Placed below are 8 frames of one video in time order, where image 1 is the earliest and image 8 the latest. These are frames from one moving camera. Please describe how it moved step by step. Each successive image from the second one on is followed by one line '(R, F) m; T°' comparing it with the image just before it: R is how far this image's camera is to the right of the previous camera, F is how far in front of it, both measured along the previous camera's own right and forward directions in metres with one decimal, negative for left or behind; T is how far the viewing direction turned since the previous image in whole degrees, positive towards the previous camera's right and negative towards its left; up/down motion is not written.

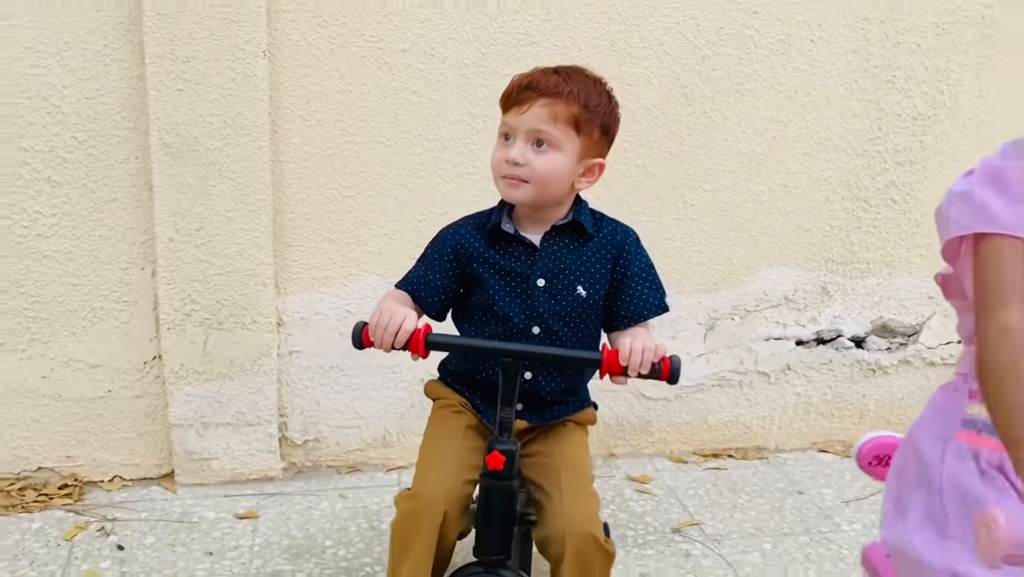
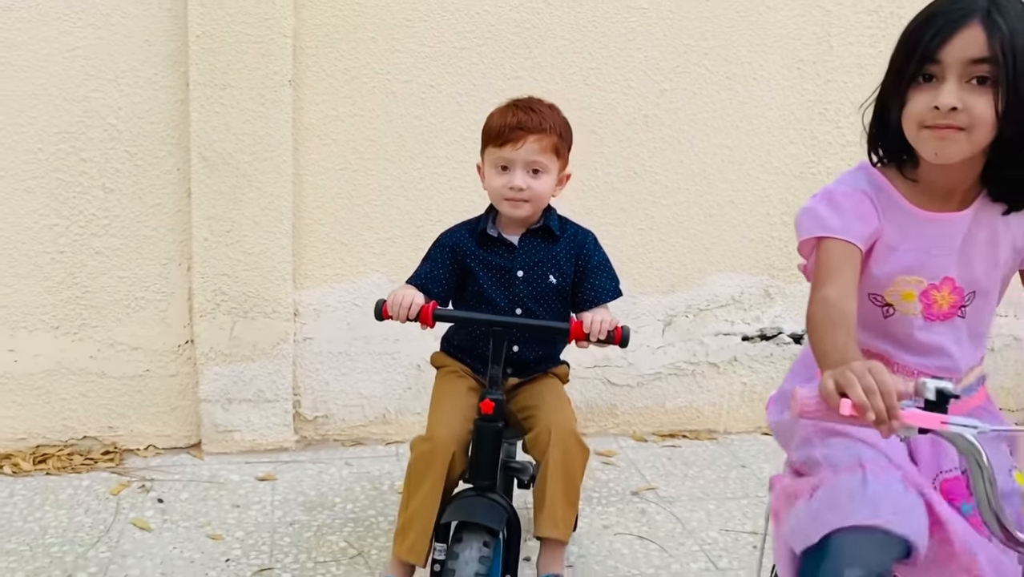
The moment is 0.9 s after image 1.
(0.0, -0.5) m; +1°
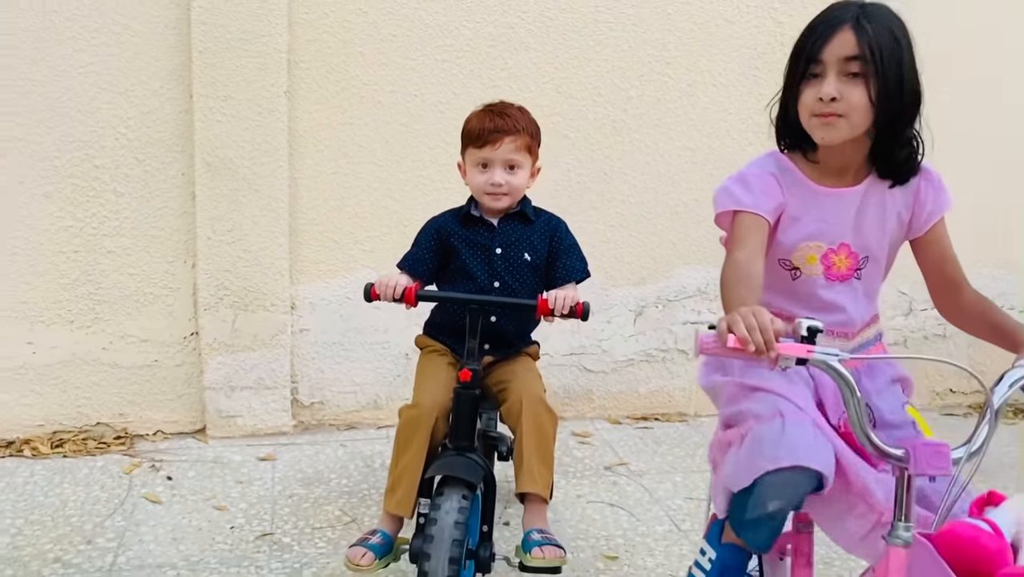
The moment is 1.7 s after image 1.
(+0.1, -0.3) m; 0°
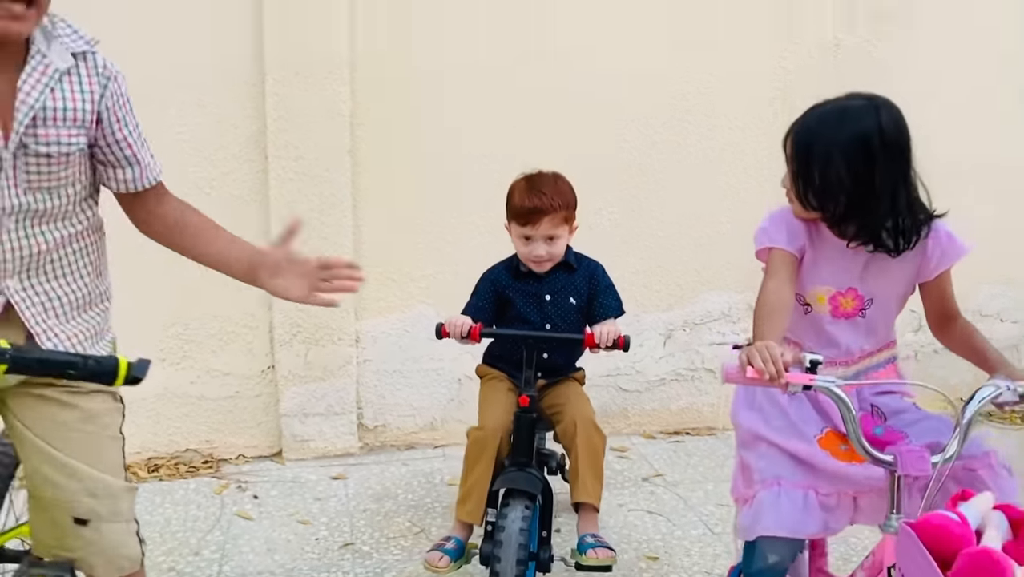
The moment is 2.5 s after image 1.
(-0.1, -0.4) m; -1°
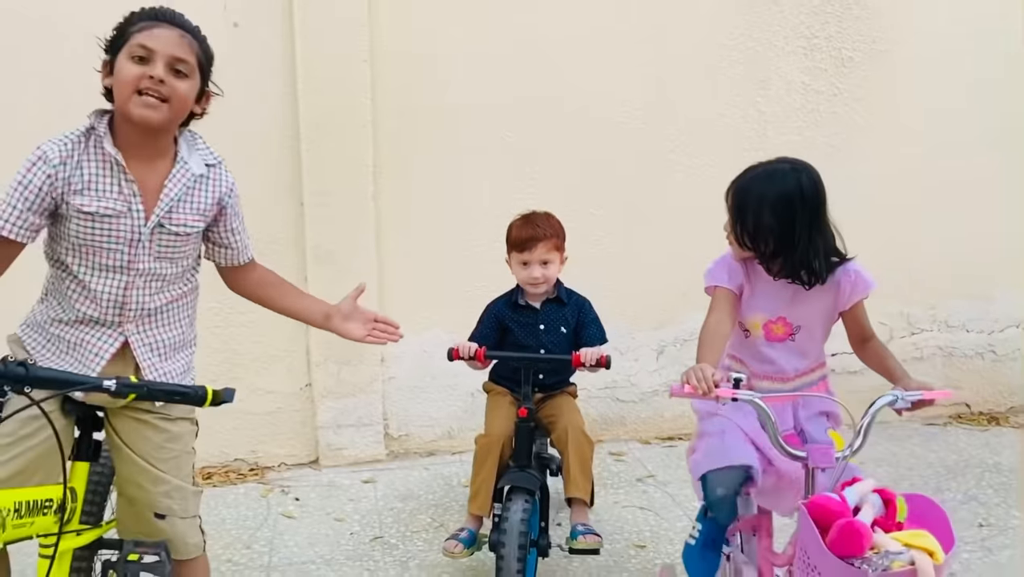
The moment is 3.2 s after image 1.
(+0.1, -0.5) m; -2°
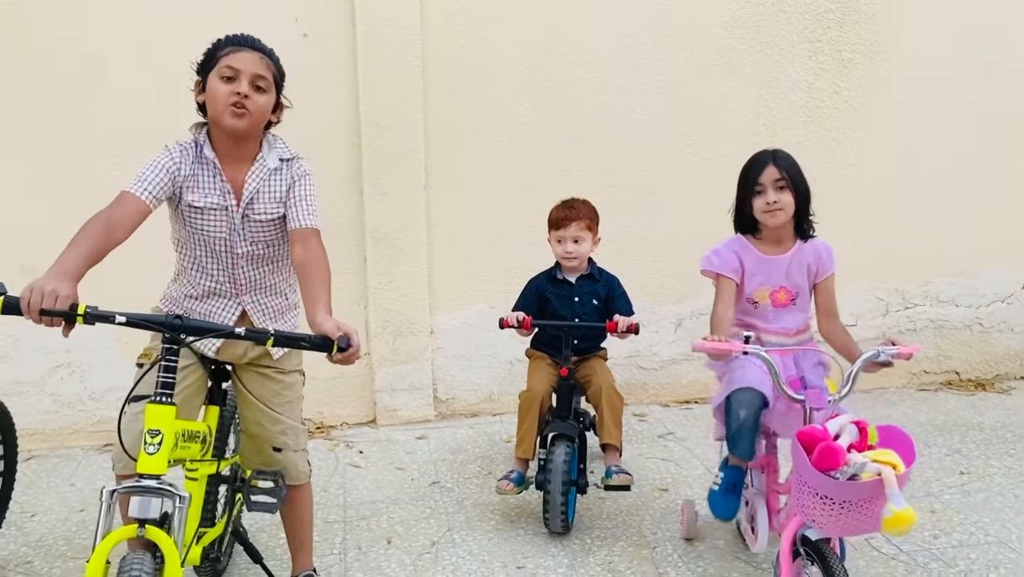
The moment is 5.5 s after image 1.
(-0.1, -0.6) m; -1°
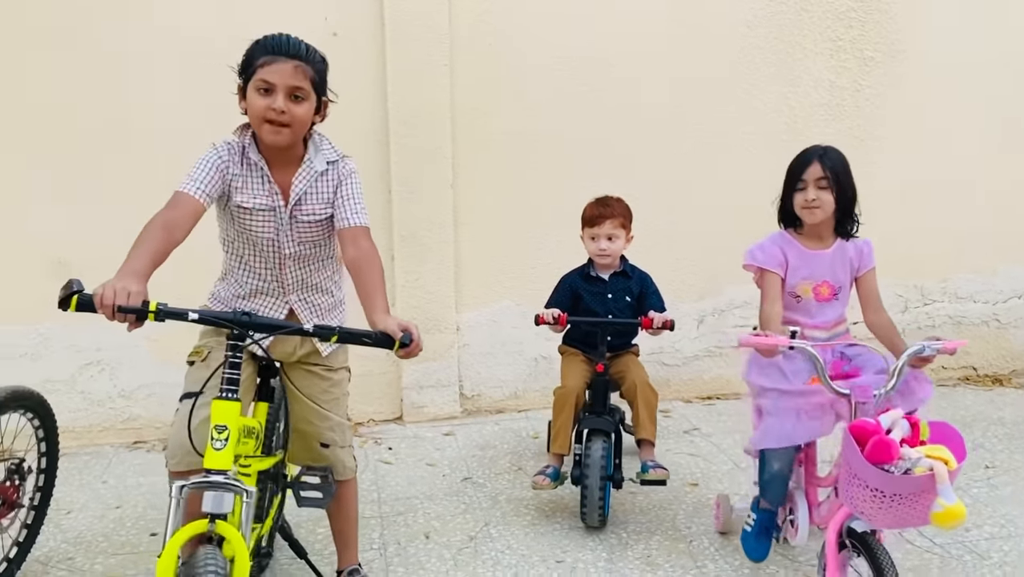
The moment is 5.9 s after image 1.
(-0.2, 0.0) m; 0°
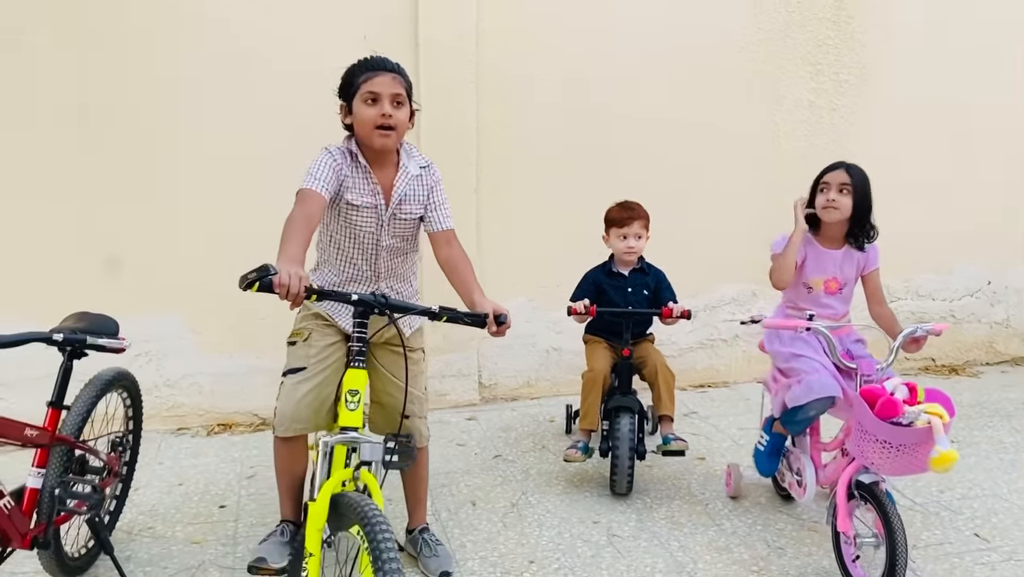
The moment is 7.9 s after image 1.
(-0.5, -0.5) m; +4°
